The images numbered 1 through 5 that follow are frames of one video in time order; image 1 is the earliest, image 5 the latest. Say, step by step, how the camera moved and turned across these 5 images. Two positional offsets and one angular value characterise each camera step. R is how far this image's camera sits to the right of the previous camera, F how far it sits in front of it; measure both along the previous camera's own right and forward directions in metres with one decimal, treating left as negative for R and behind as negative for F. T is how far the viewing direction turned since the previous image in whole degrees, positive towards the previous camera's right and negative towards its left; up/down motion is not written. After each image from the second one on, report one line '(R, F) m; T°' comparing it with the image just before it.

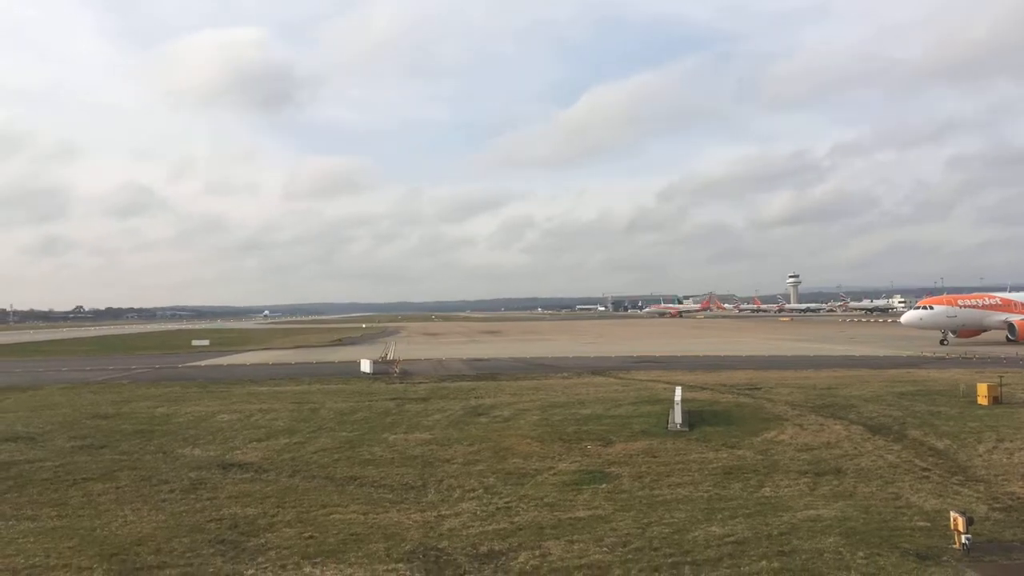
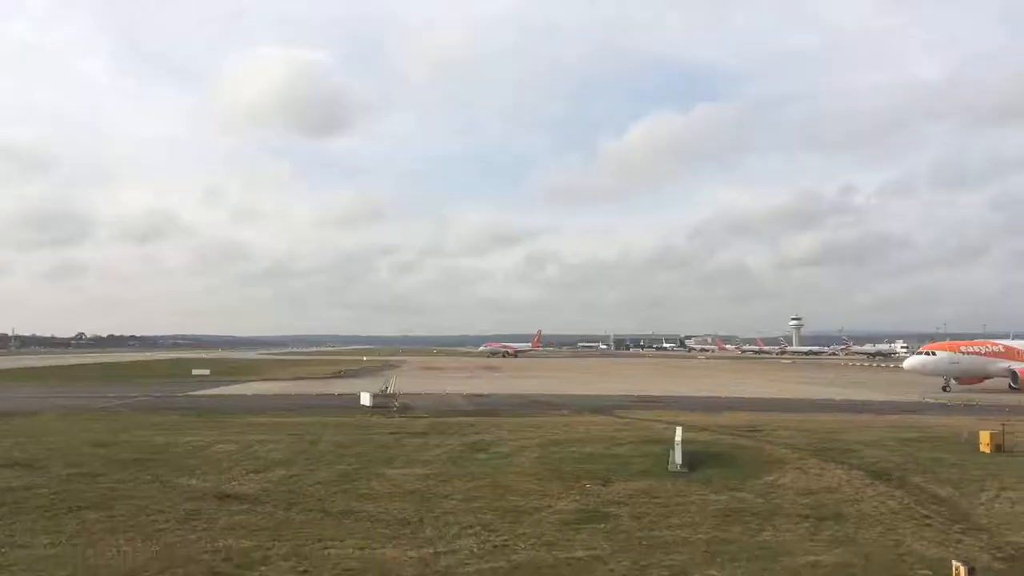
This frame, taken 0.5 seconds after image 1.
(0.0, -0.1) m; 0°
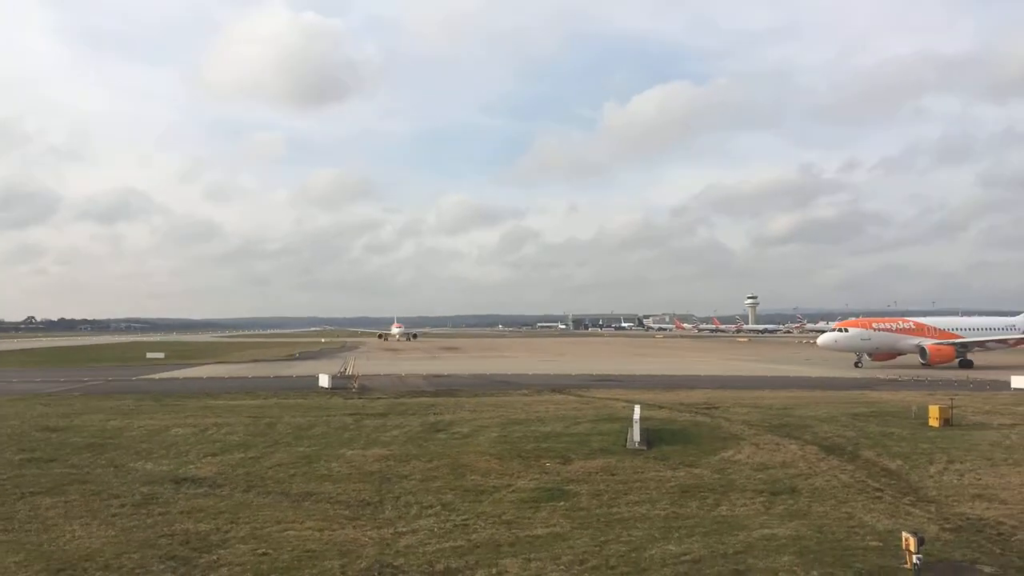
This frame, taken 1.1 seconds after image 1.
(0.0, +0.2) m; +3°
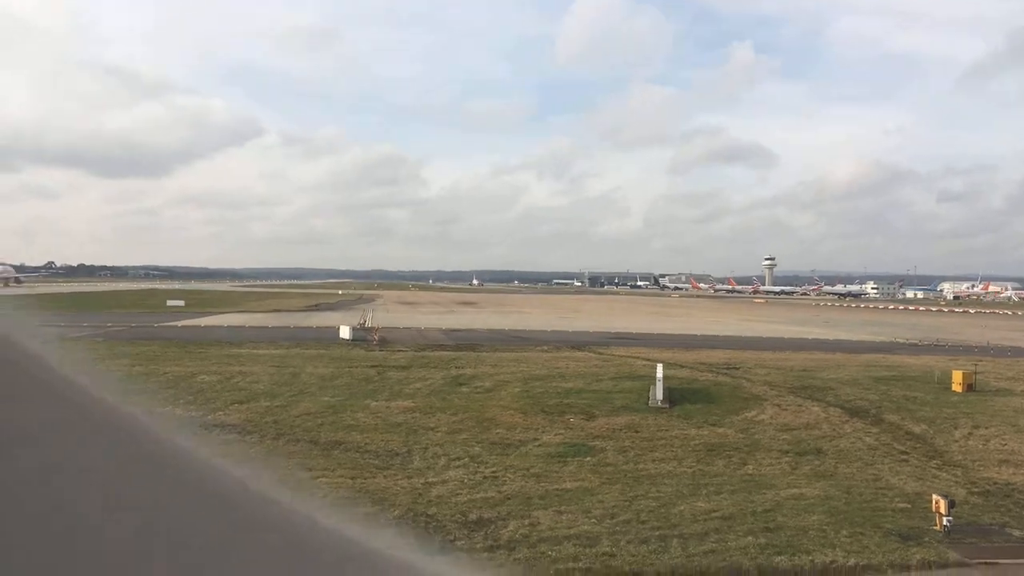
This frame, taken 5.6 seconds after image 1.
(-0.3, 0.0) m; -1°
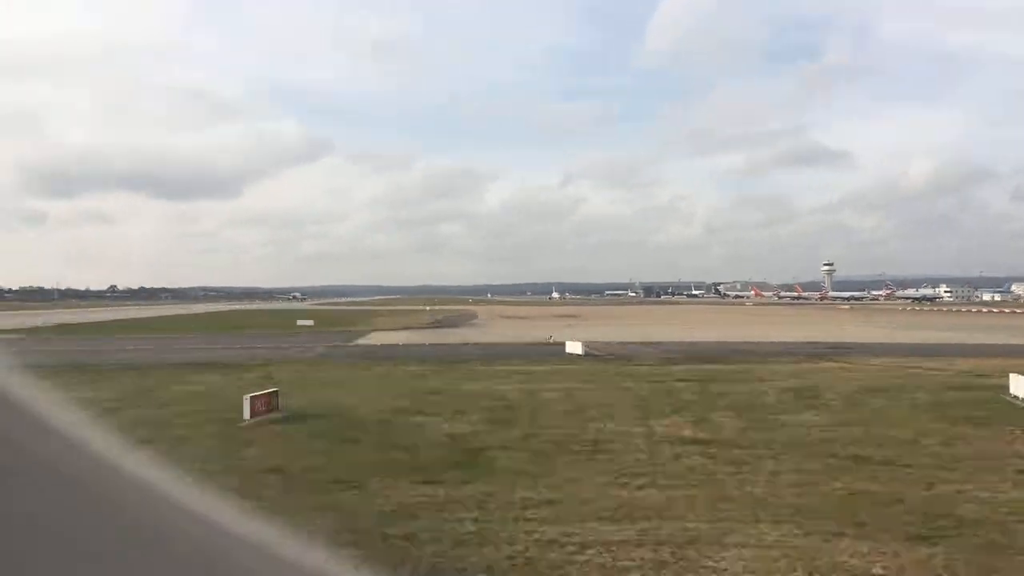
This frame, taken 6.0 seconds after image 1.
(-9.5, -0.8) m; -3°
